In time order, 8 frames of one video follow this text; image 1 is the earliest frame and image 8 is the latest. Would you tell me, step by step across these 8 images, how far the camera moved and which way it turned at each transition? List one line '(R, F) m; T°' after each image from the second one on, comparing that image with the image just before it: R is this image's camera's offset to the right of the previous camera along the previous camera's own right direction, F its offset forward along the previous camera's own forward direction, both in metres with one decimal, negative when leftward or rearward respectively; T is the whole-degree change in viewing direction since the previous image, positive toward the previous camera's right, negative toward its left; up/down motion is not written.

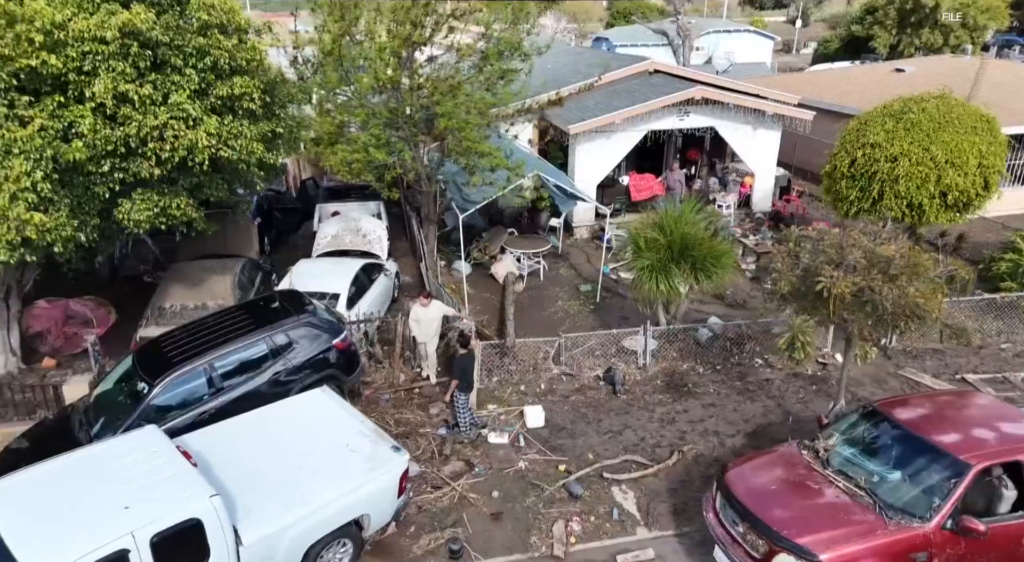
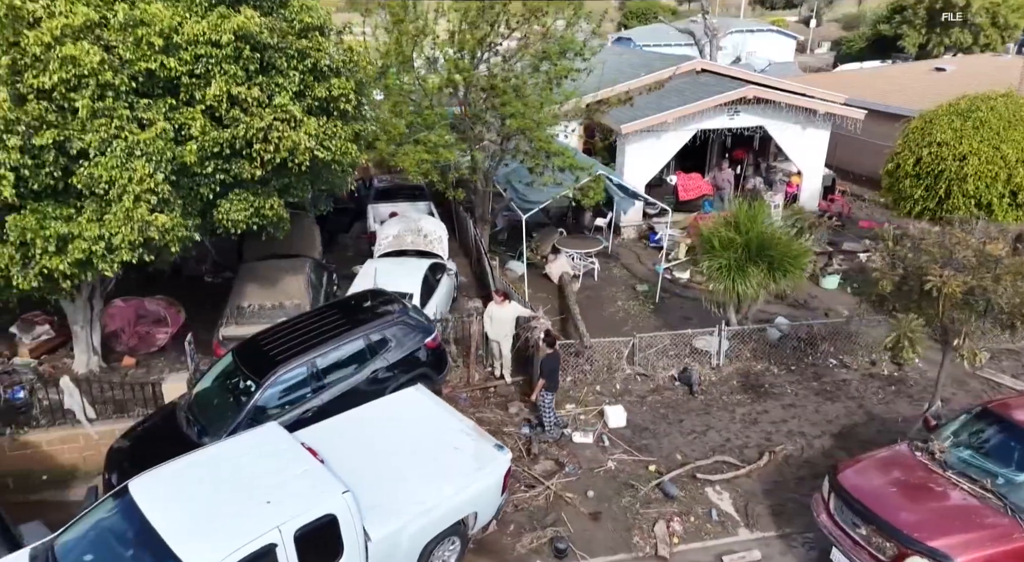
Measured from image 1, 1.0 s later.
(-0.9, 0.0) m; -1°
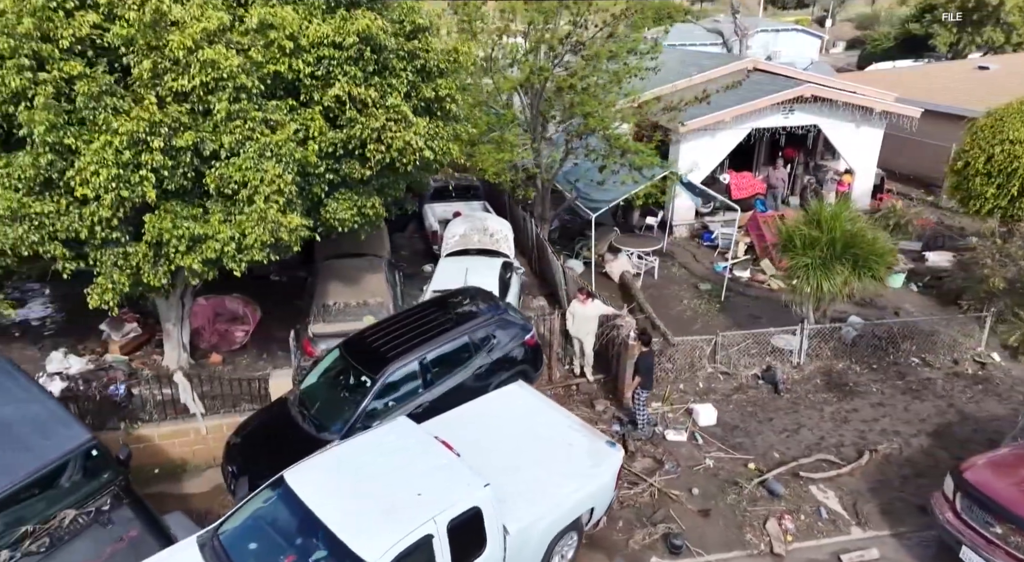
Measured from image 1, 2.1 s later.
(-1.0, -0.1) m; -2°
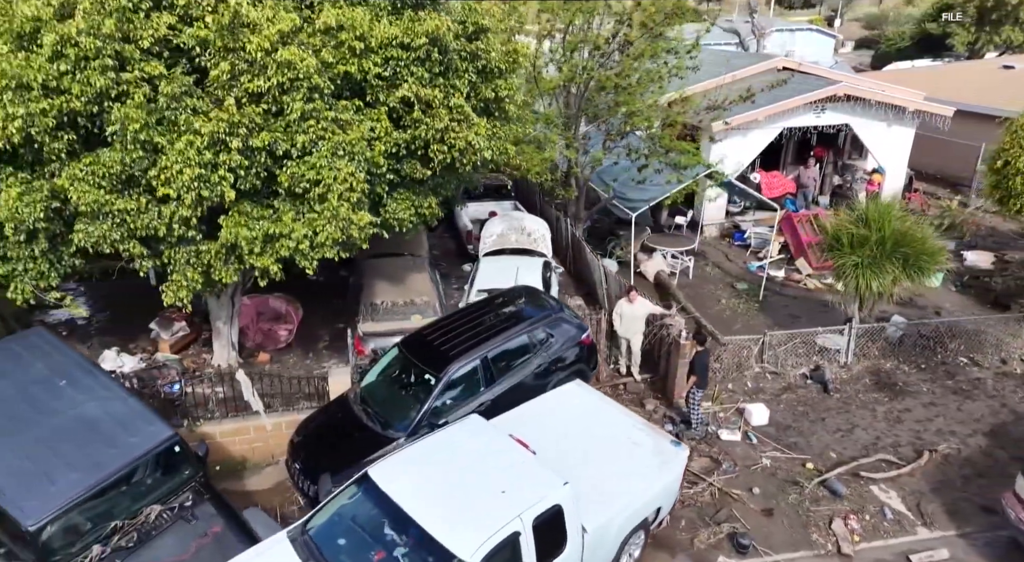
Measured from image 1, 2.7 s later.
(-0.6, 0.0) m; -1°
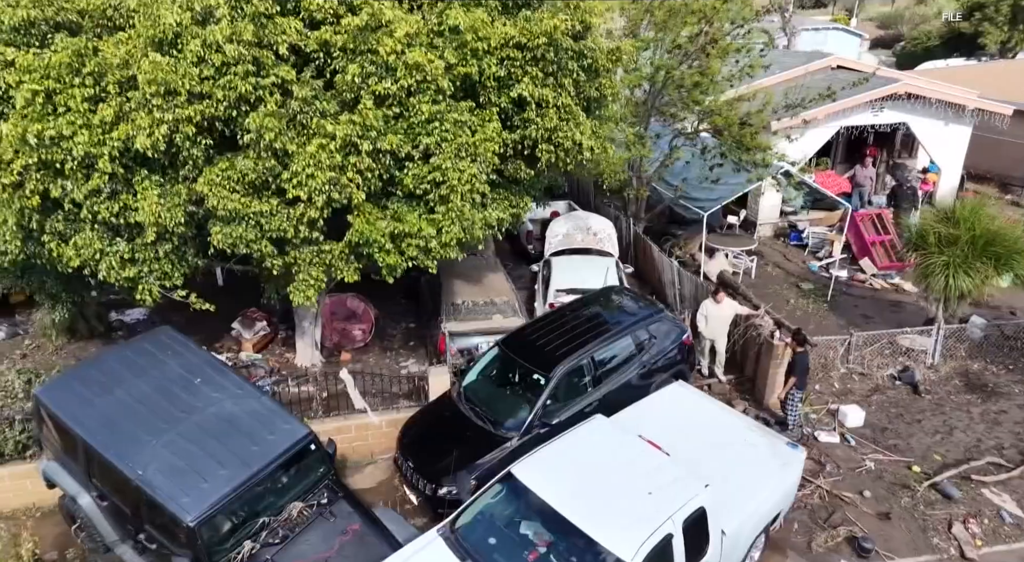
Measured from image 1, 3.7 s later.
(-1.0, 0.0) m; -2°
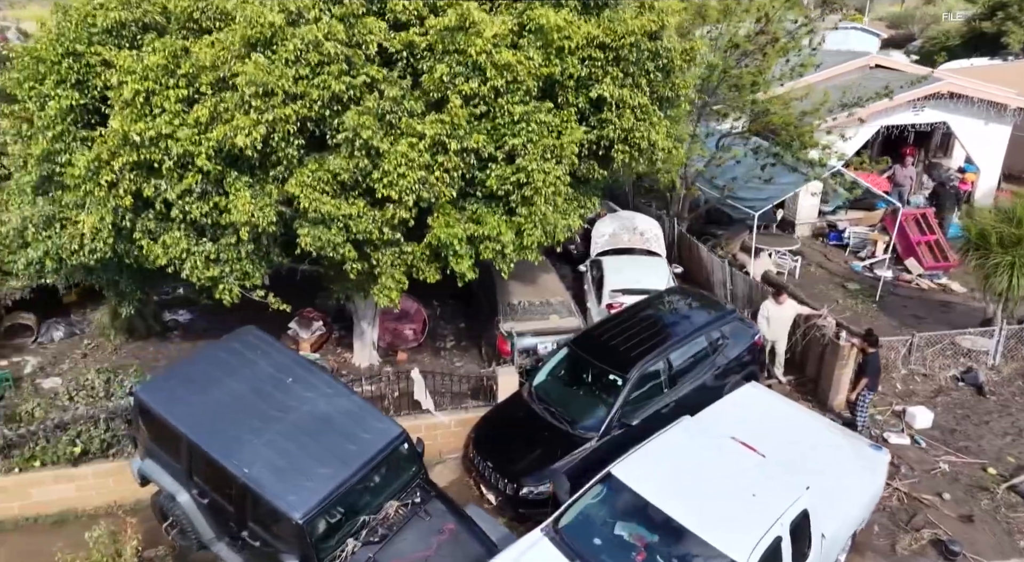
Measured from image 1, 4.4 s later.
(-0.7, 0.0) m; -1°
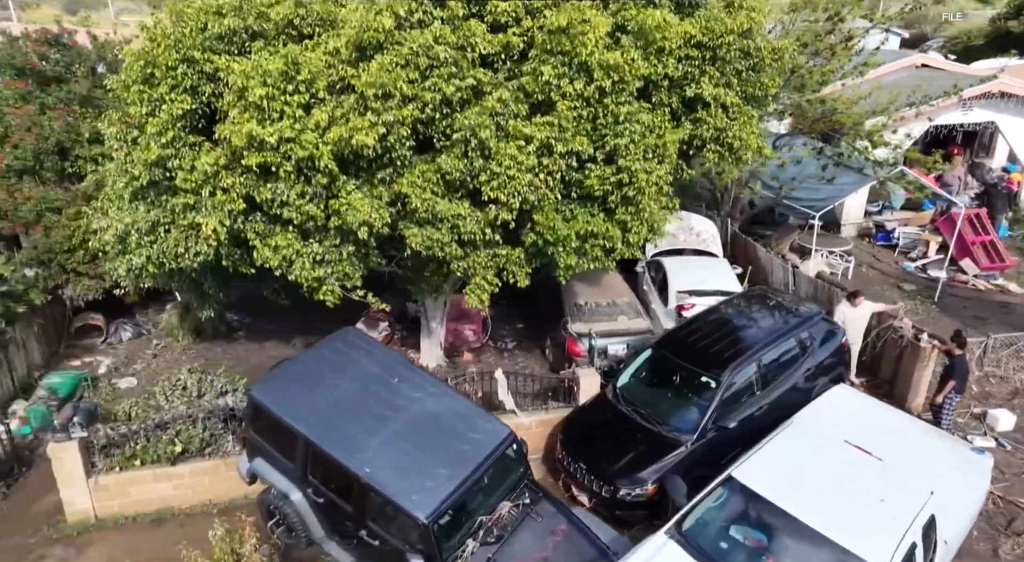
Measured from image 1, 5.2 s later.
(-0.9, 0.0) m; -1°
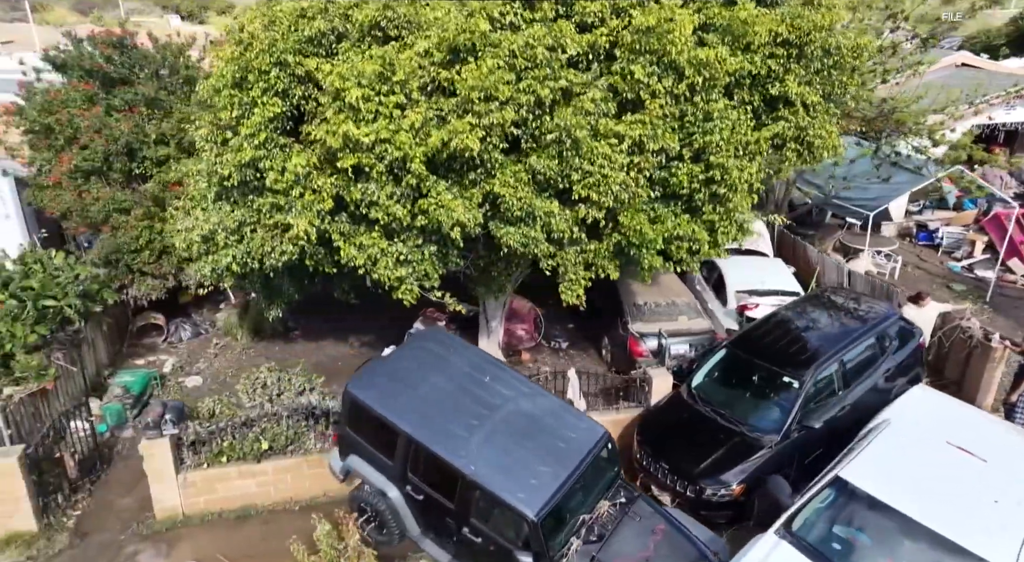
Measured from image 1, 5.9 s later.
(-0.8, 0.0) m; -1°
